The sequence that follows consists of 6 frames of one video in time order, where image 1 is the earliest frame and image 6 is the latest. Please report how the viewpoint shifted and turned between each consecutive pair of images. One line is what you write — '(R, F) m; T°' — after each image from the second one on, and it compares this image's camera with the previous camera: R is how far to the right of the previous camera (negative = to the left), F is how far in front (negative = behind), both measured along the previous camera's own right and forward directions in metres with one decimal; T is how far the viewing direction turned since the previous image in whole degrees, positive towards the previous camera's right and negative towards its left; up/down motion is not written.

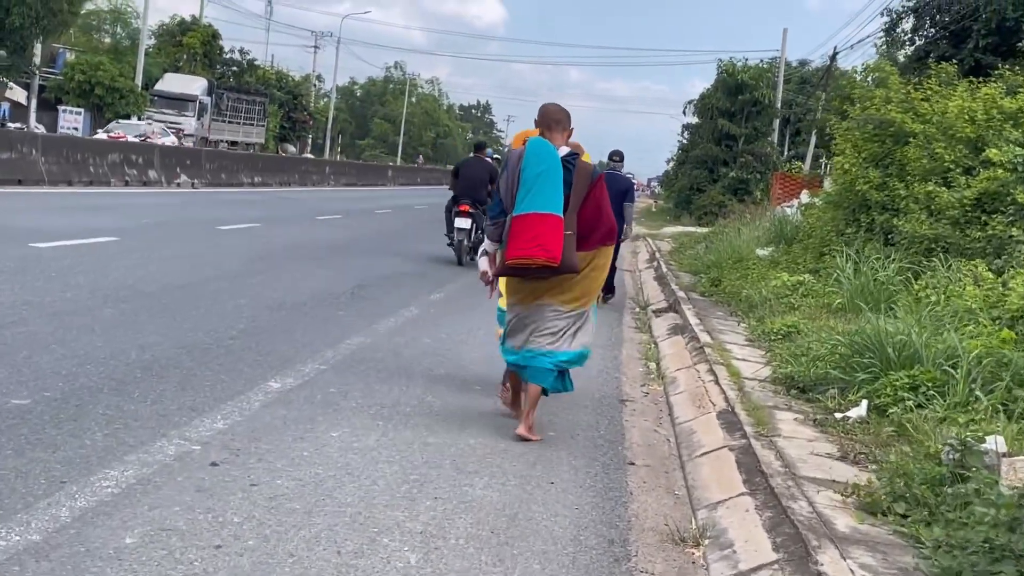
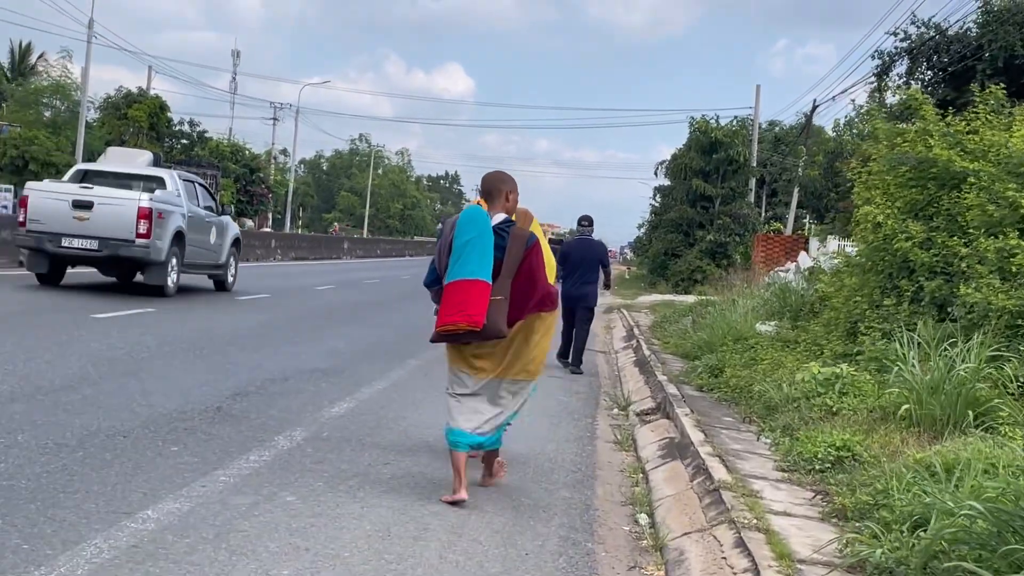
(+0.3, +2.9) m; +1°
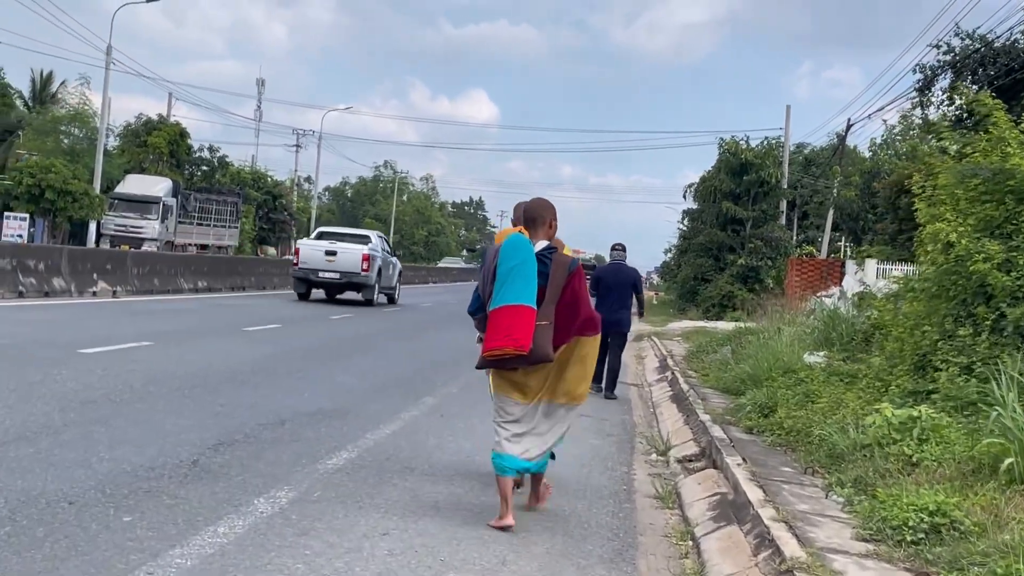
(0.0, +1.1) m; -1°
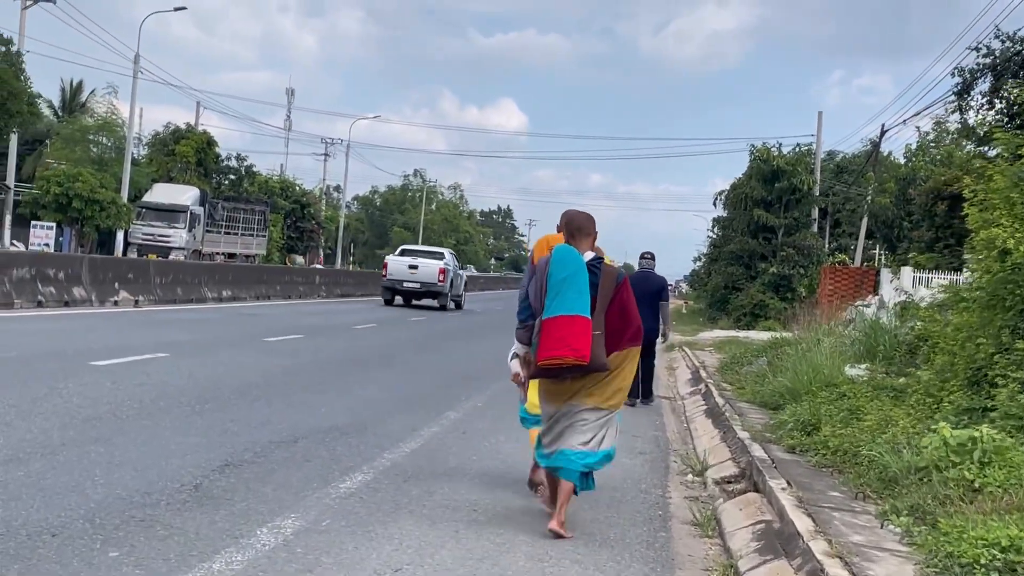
(0.0, +0.5) m; -1°
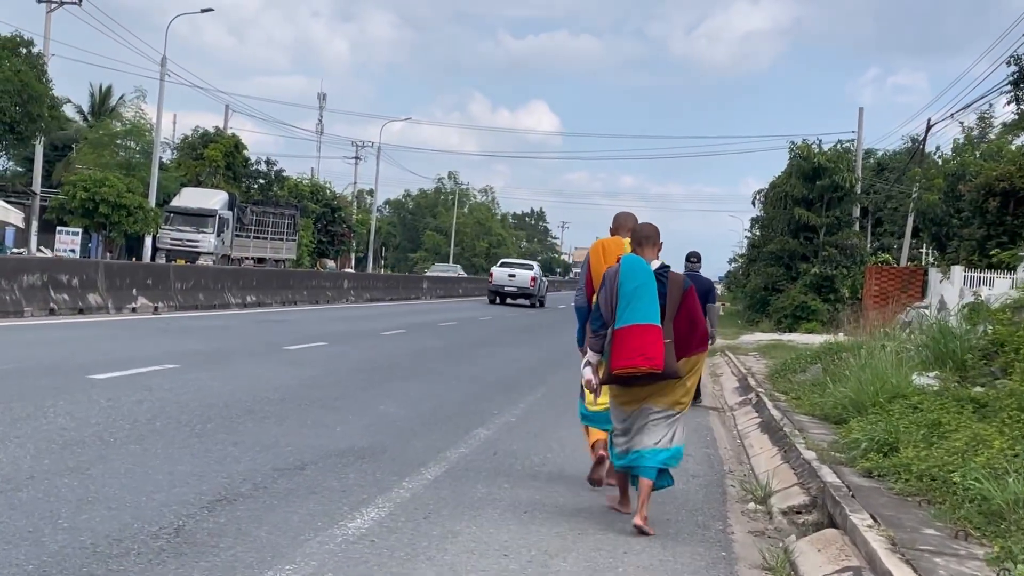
(0.0, +0.9) m; -1°
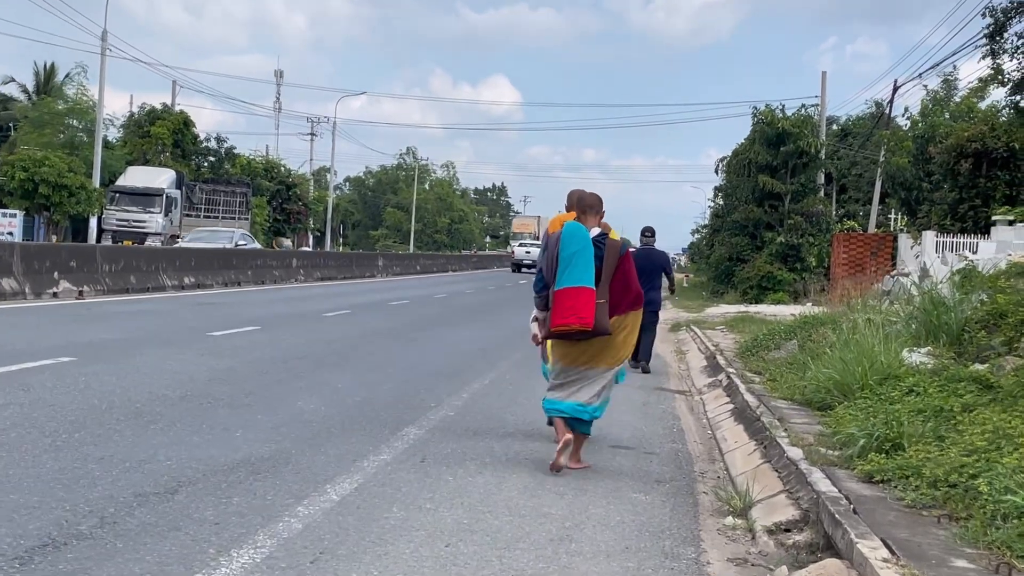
(+0.2, +1.3) m; +2°
